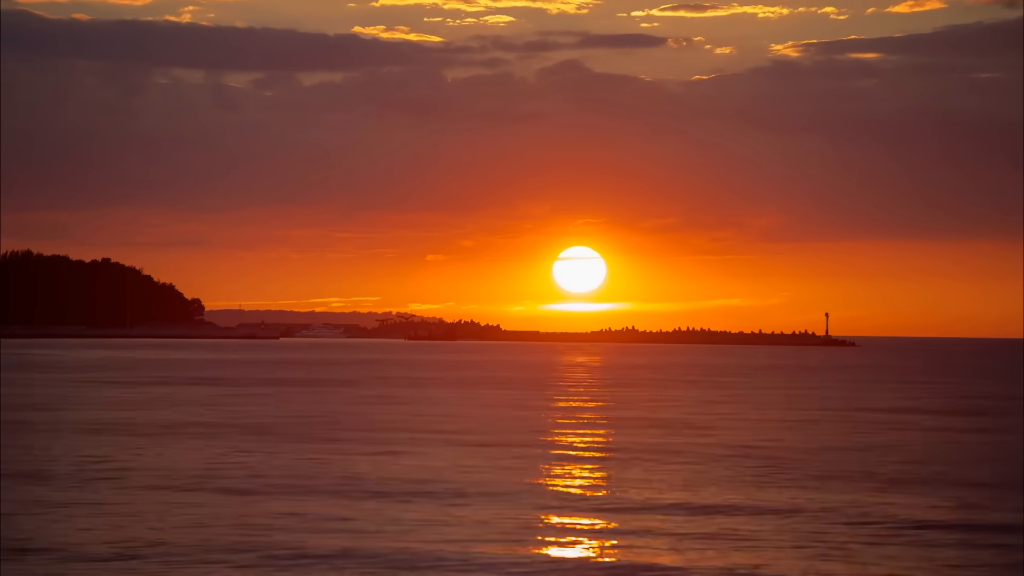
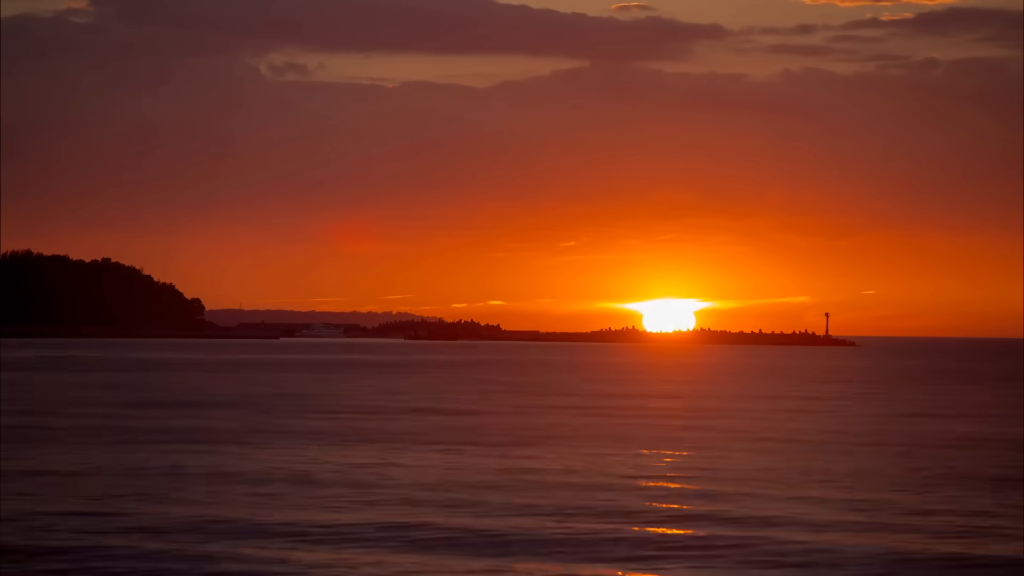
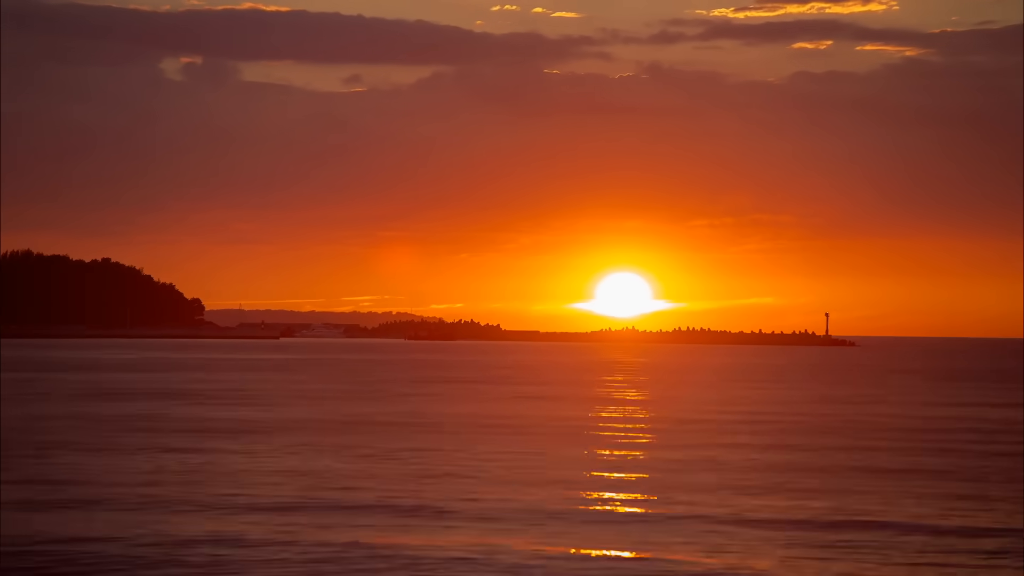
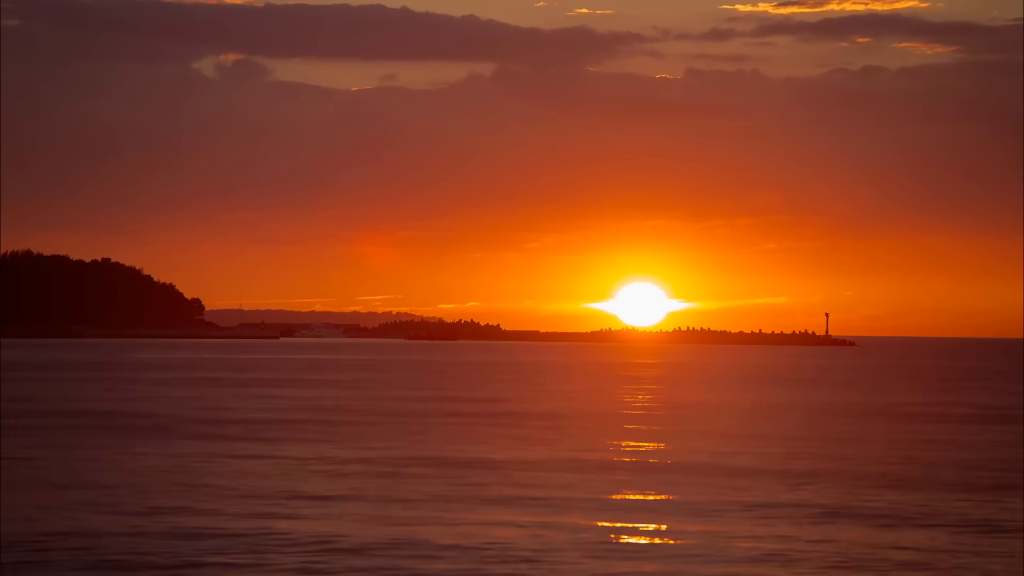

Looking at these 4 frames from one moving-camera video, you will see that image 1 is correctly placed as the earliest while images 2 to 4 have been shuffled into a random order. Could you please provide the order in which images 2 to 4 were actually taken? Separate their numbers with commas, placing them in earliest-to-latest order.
3, 4, 2
